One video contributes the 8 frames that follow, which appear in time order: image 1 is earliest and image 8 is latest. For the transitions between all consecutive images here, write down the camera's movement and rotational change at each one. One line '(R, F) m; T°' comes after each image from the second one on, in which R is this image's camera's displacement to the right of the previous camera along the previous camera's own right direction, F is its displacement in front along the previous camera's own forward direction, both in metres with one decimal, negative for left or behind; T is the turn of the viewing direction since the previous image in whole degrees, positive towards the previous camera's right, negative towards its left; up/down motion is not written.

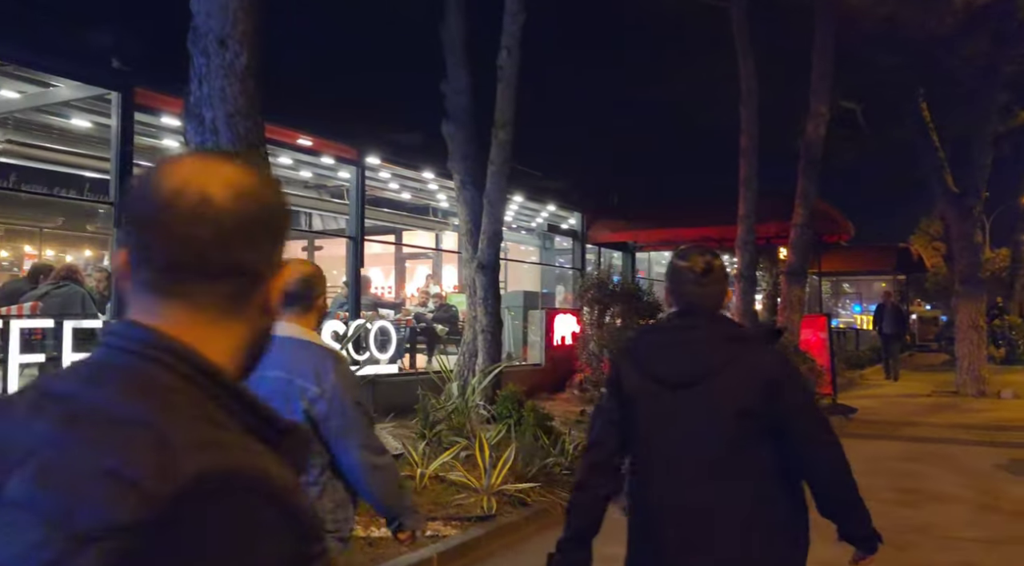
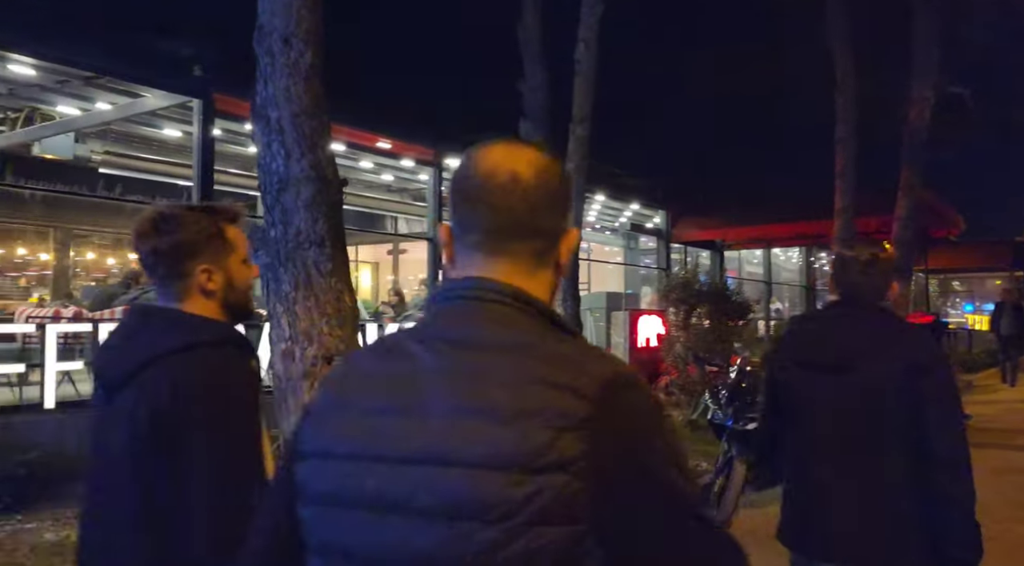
(+0.1, +0.2) m; -6°
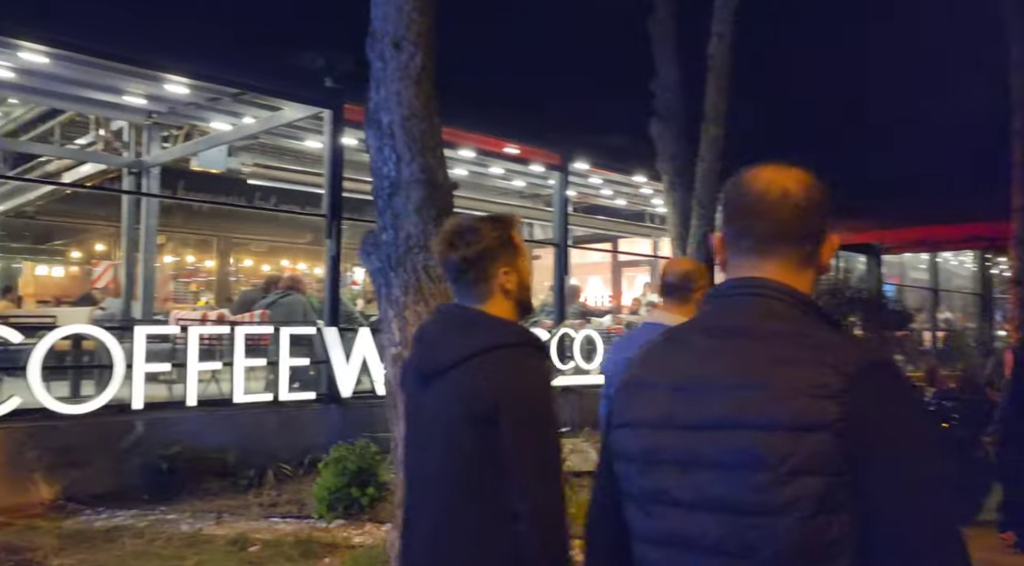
(+0.2, +0.1) m; -9°
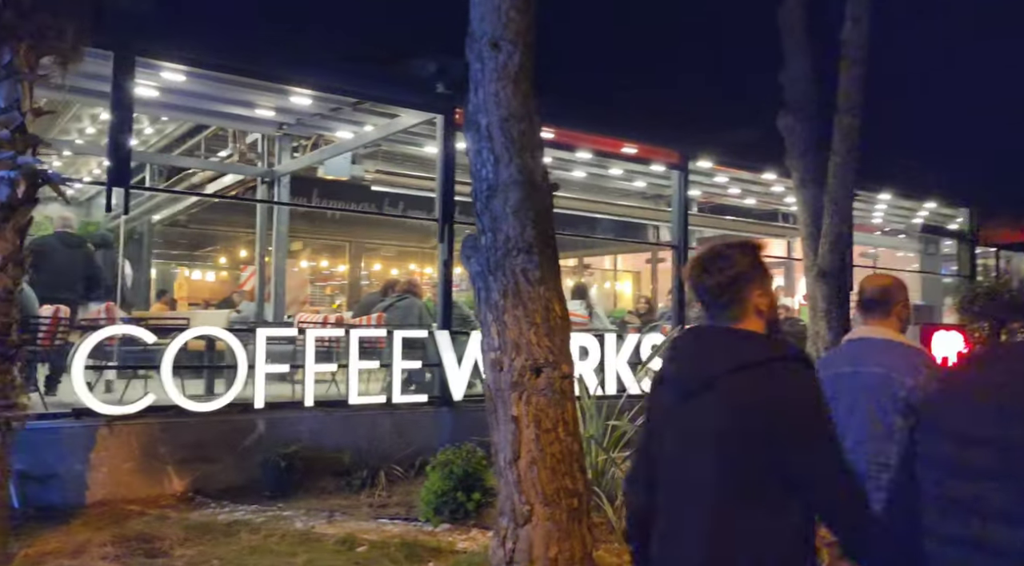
(+0.2, +0.1) m; -8°
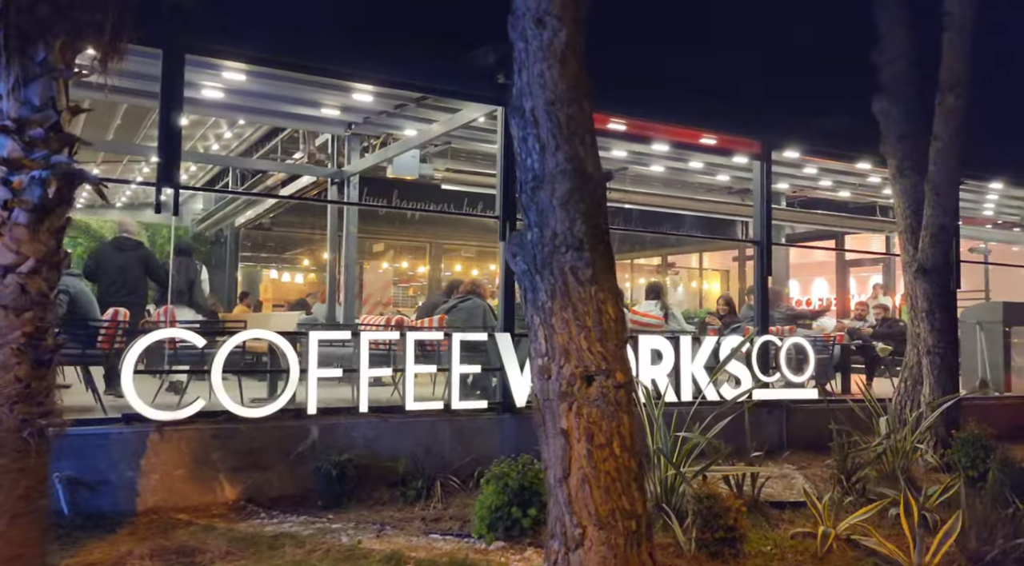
(+0.2, +0.4) m; -5°
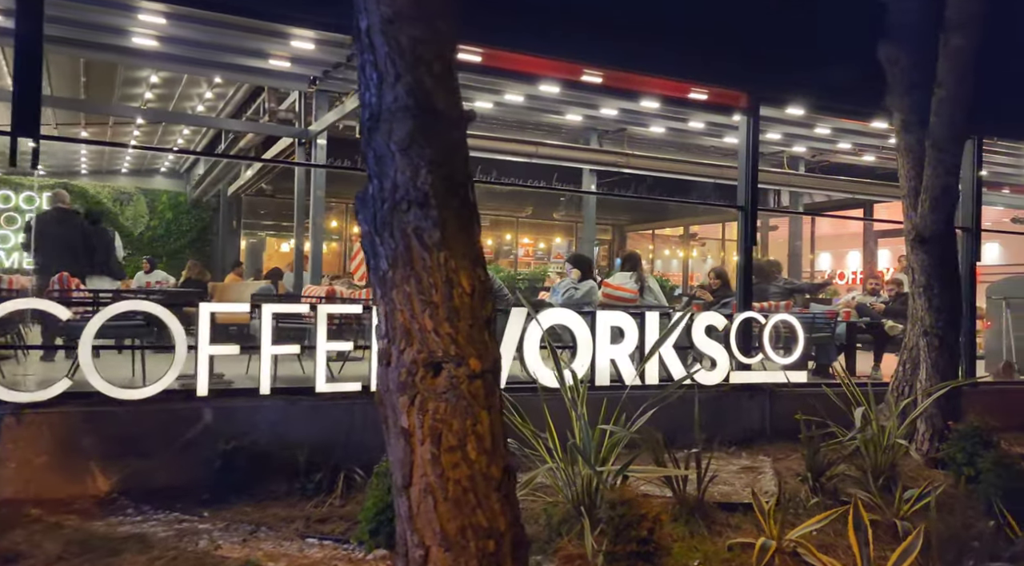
(+0.7, +0.8) m; -2°
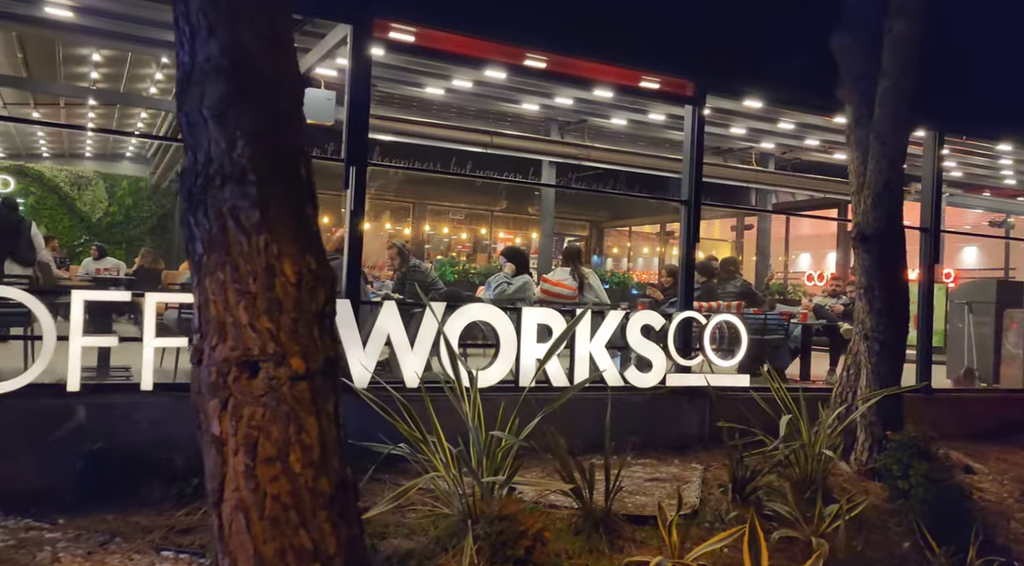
(+0.5, +0.4) m; +1°
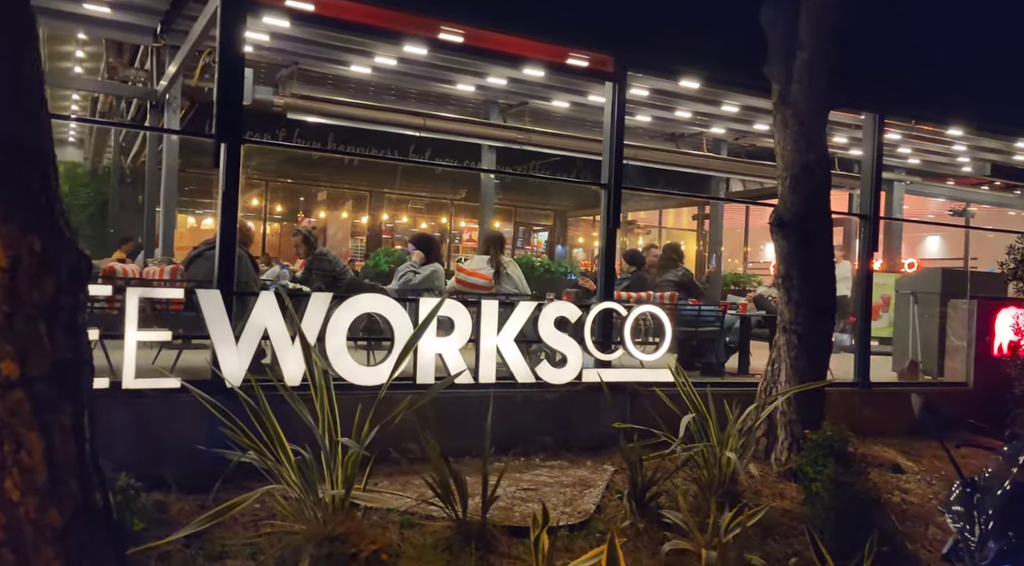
(+0.5, +0.5) m; +1°
